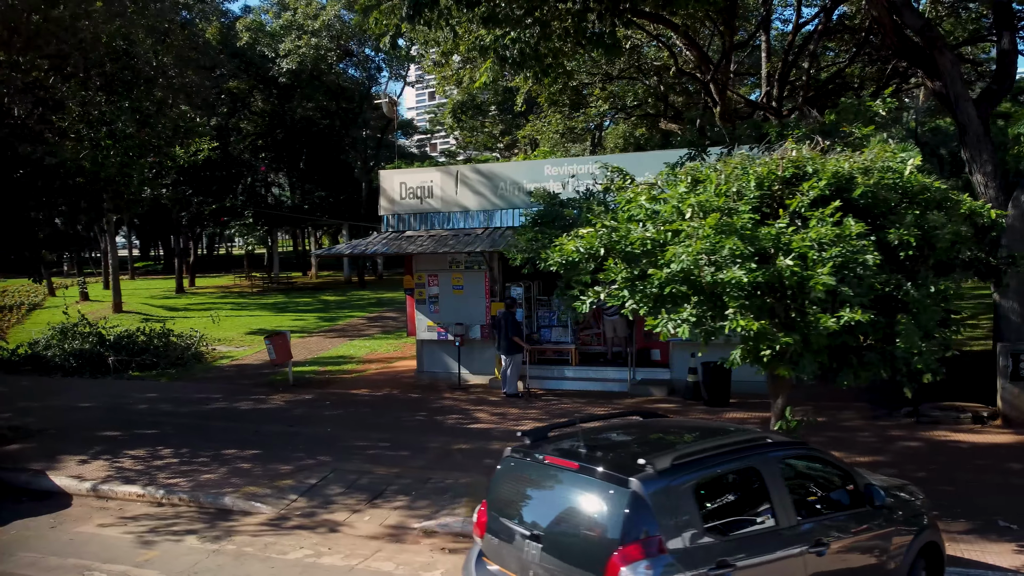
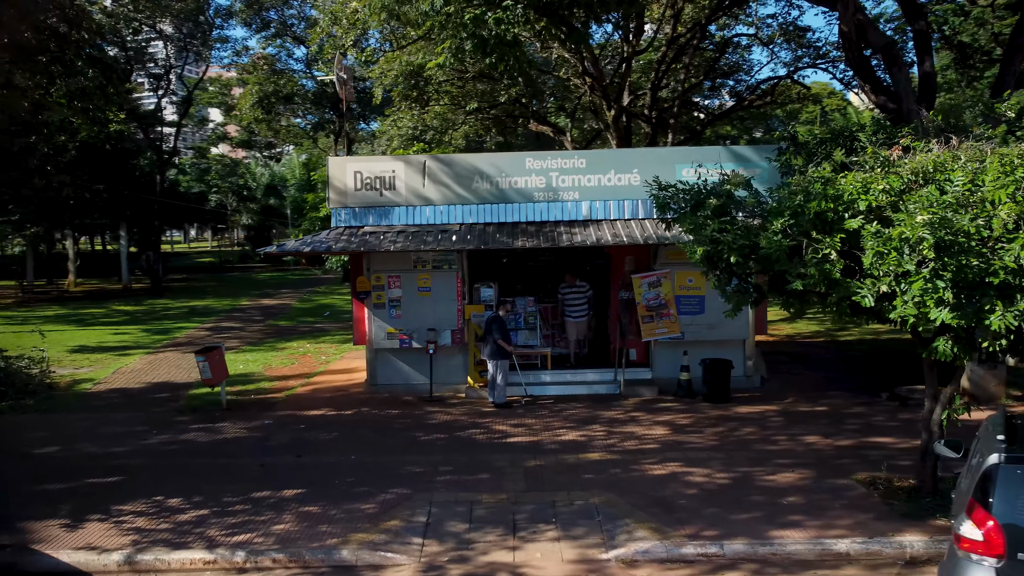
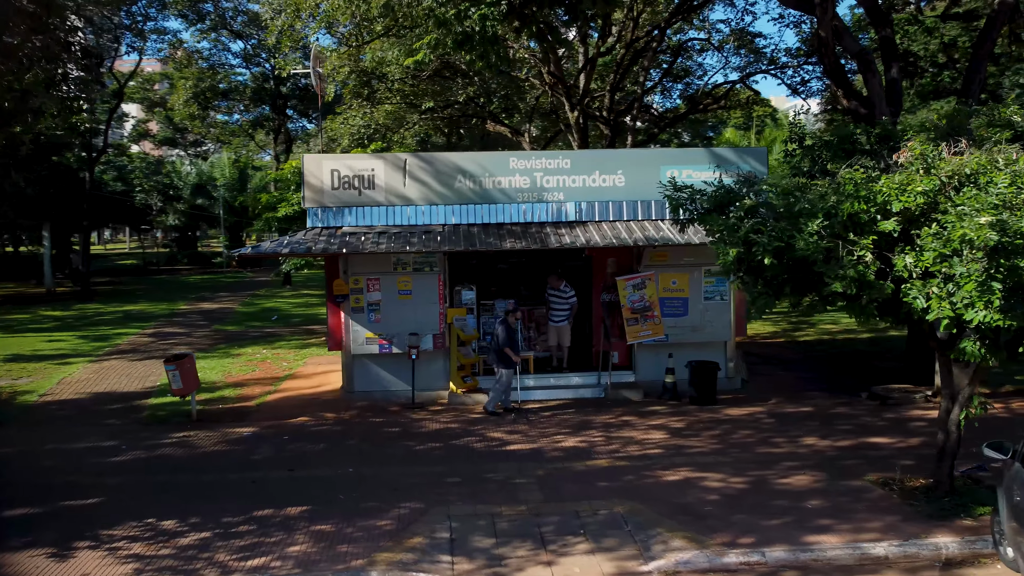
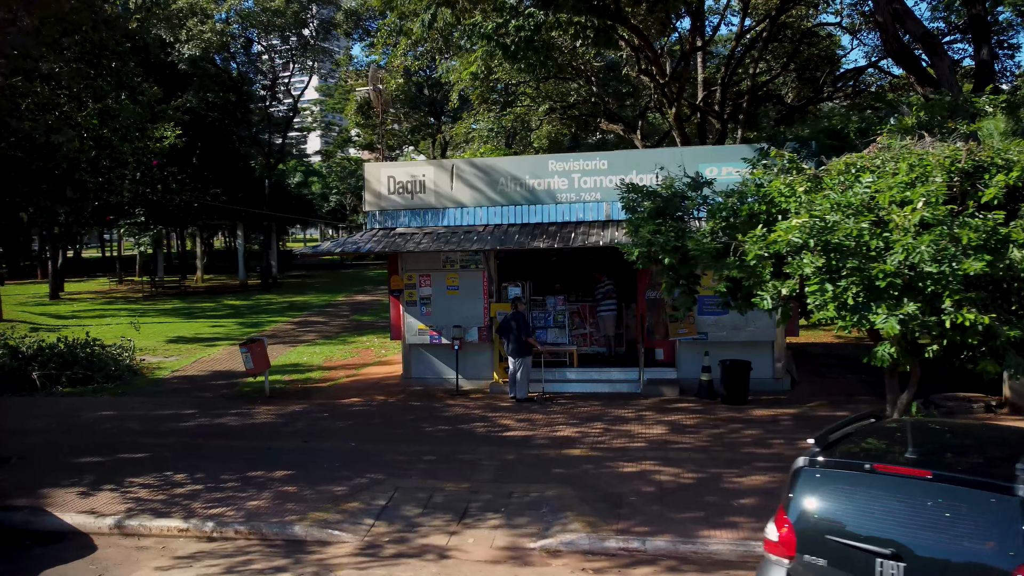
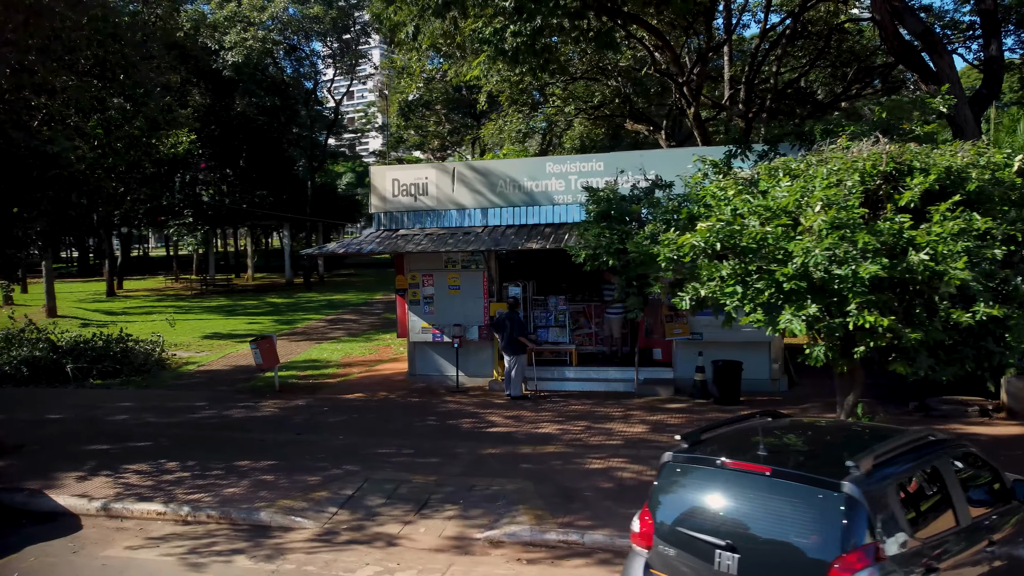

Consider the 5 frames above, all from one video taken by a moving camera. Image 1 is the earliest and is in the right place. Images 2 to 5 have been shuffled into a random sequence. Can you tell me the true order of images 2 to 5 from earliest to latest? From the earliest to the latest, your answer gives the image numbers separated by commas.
5, 4, 2, 3
